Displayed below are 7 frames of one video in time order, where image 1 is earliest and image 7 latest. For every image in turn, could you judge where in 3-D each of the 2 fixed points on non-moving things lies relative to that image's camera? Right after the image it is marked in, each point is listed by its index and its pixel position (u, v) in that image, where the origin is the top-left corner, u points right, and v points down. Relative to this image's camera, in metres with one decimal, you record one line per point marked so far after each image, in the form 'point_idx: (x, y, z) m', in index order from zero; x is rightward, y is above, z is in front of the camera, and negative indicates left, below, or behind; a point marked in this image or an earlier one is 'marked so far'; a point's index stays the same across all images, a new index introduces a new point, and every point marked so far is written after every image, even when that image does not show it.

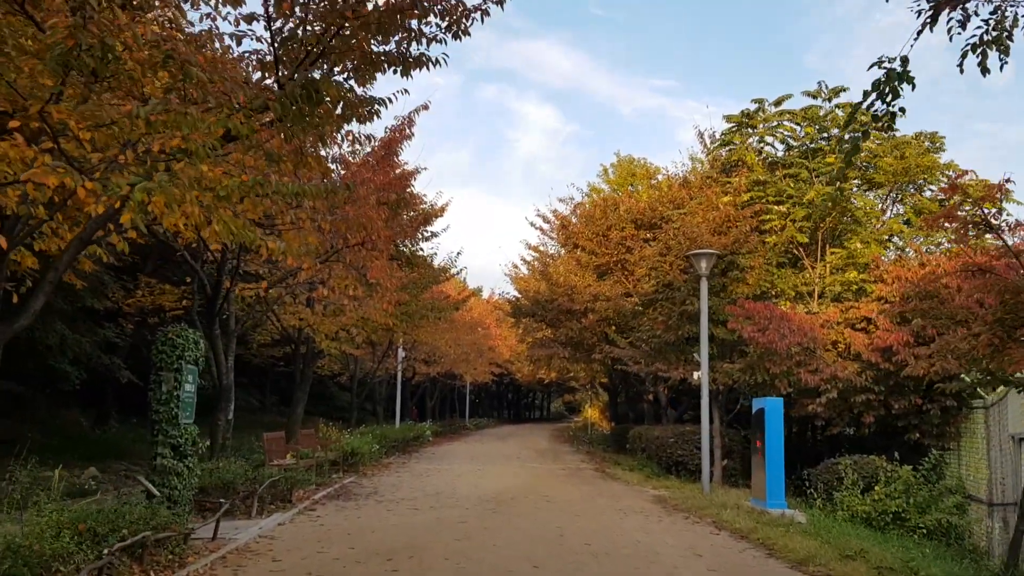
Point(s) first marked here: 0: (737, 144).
0: (+4.6, +3.0, +19.5) m
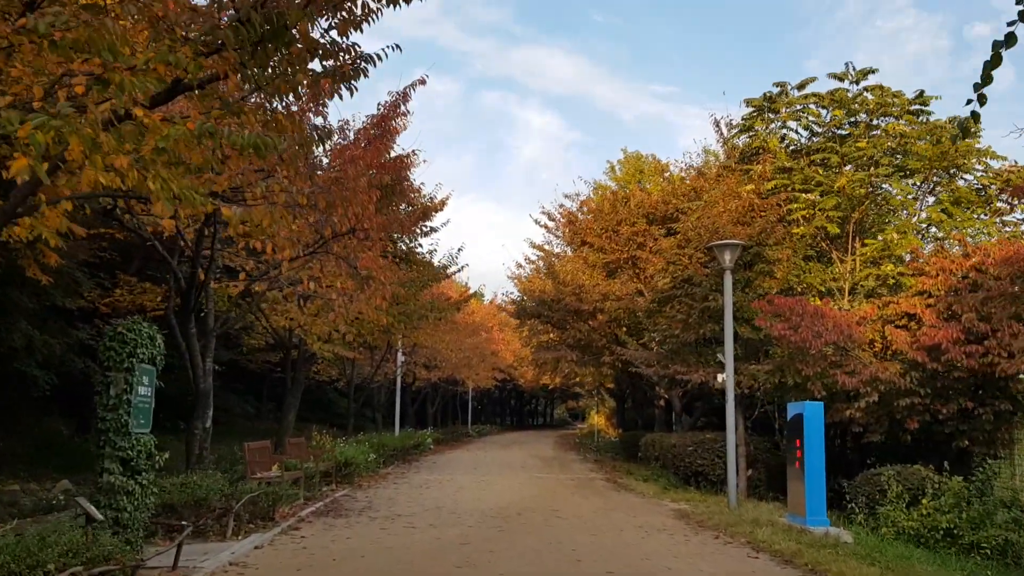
0: (+4.7, +3.0, +18.2) m
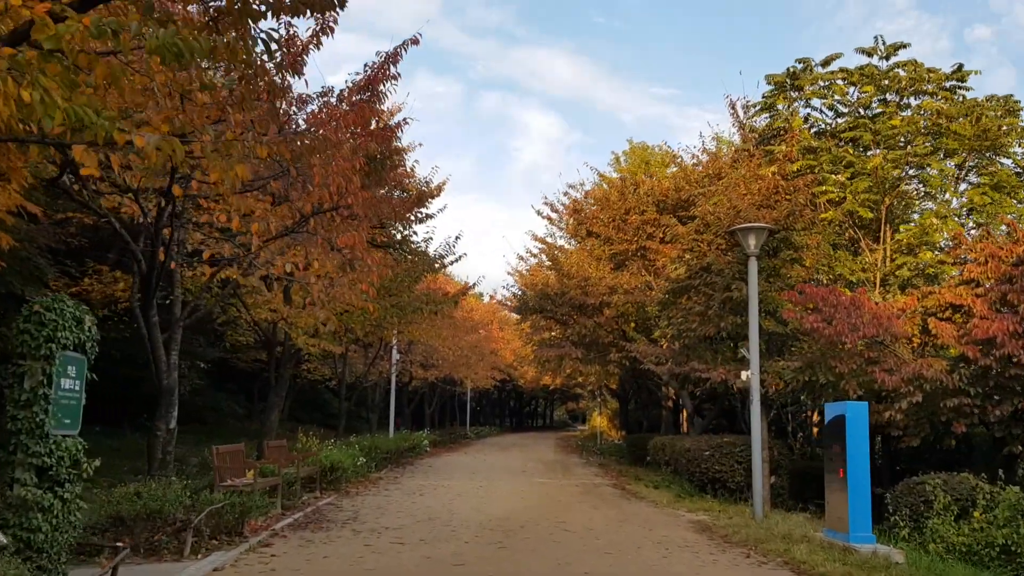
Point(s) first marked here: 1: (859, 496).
0: (+4.8, +3.2, +16.9) m
1: (+3.5, -2.1, +9.7) m
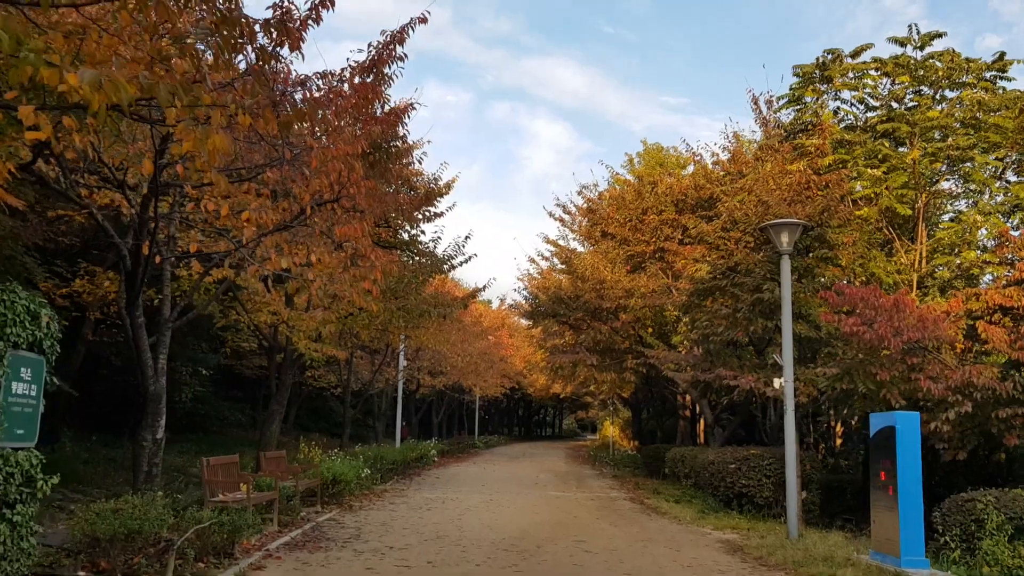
0: (+5.0, +3.1, +16.0) m
1: (+3.7, -2.1, +8.7) m
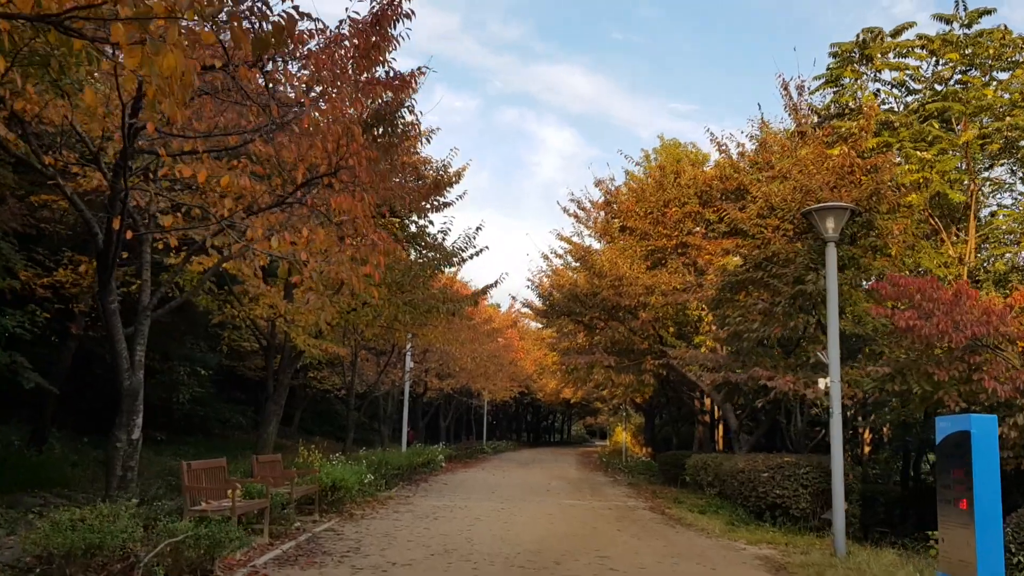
0: (+5.2, +3.2, +14.9) m
1: (+3.8, -1.9, +7.6) m
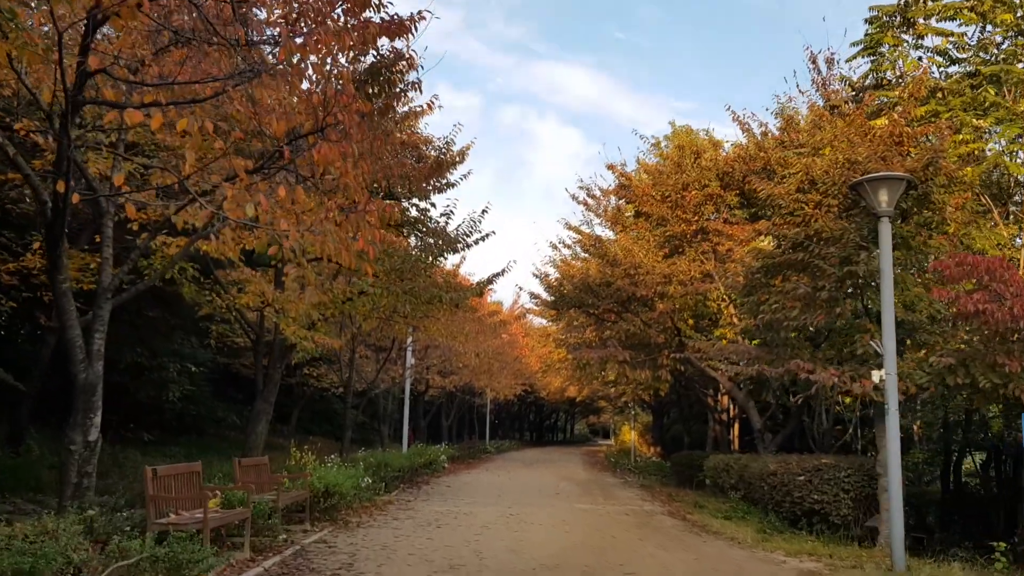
0: (+5.4, +3.4, +13.7) m
1: (+3.9, -1.8, +6.4) m
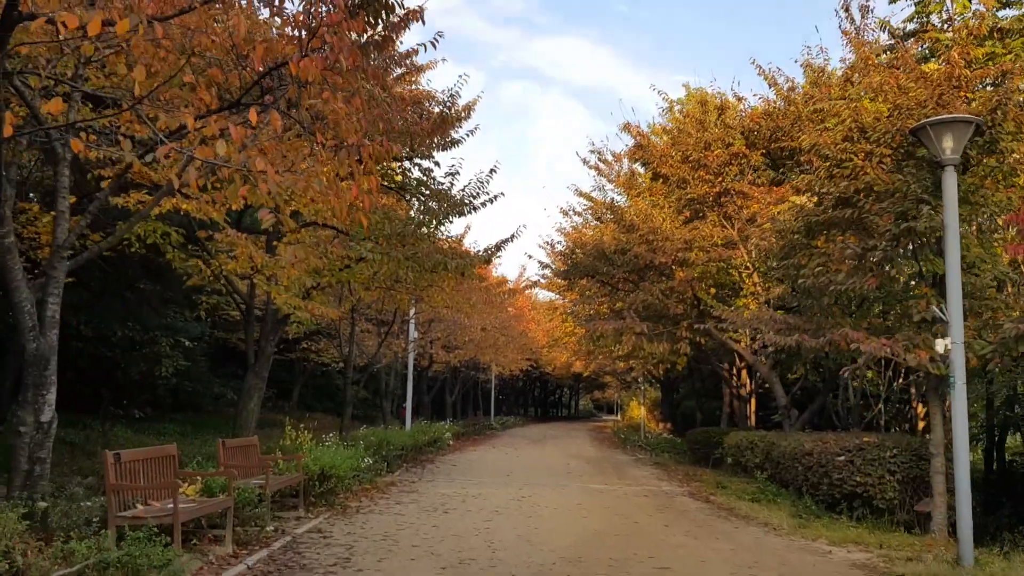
0: (+5.5, +3.9, +12.5) m
1: (+4.1, -1.5, +5.3) m
